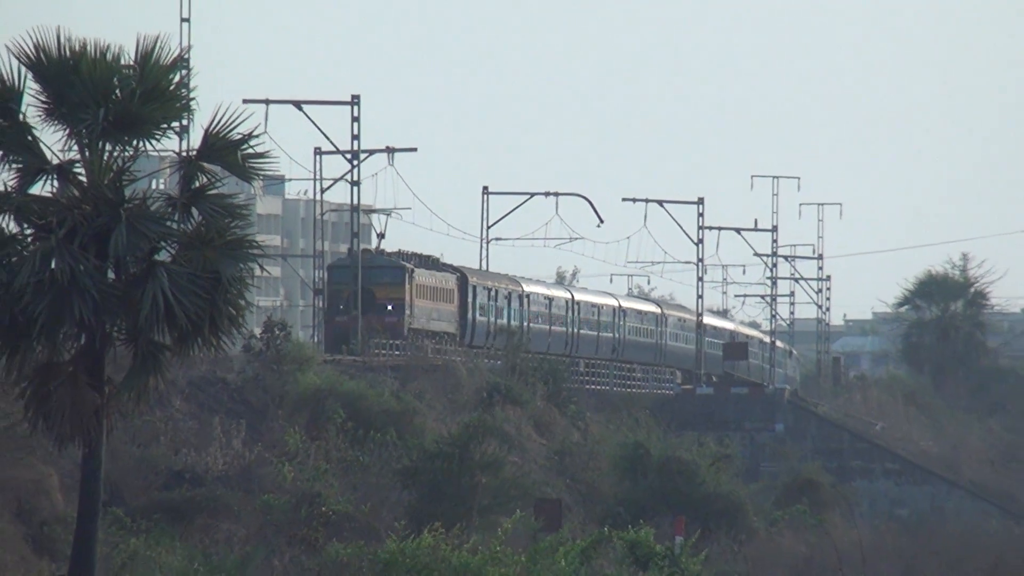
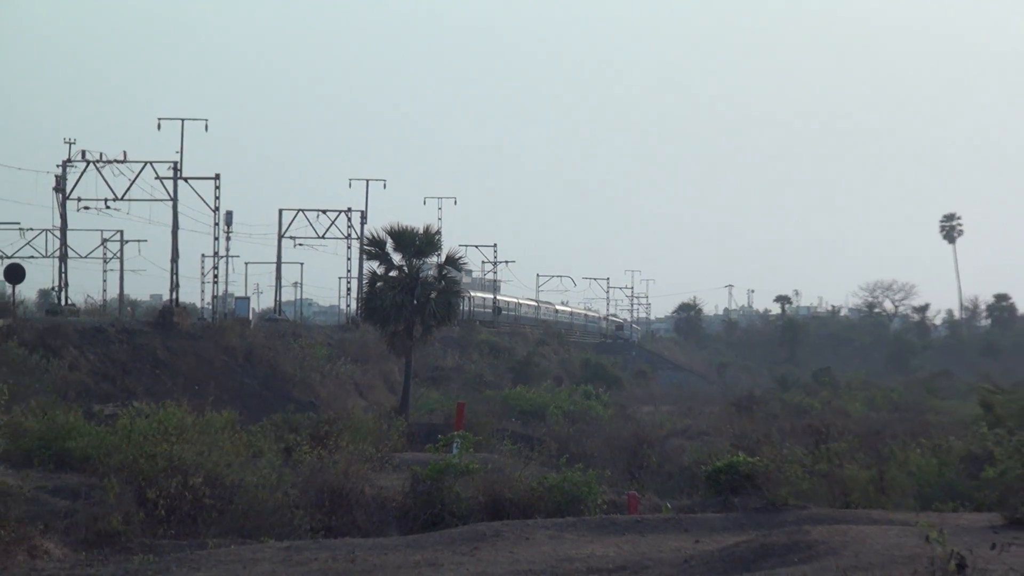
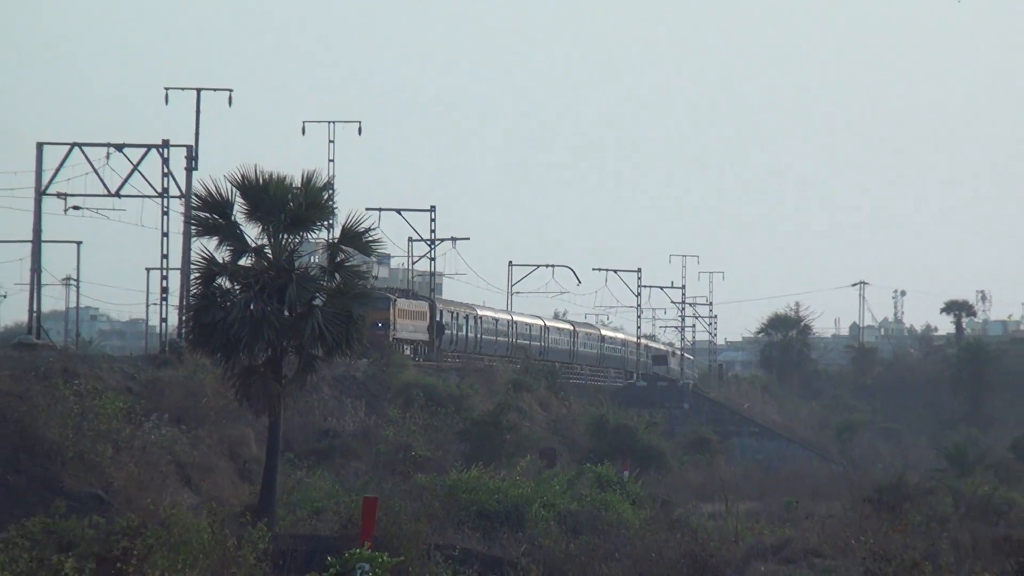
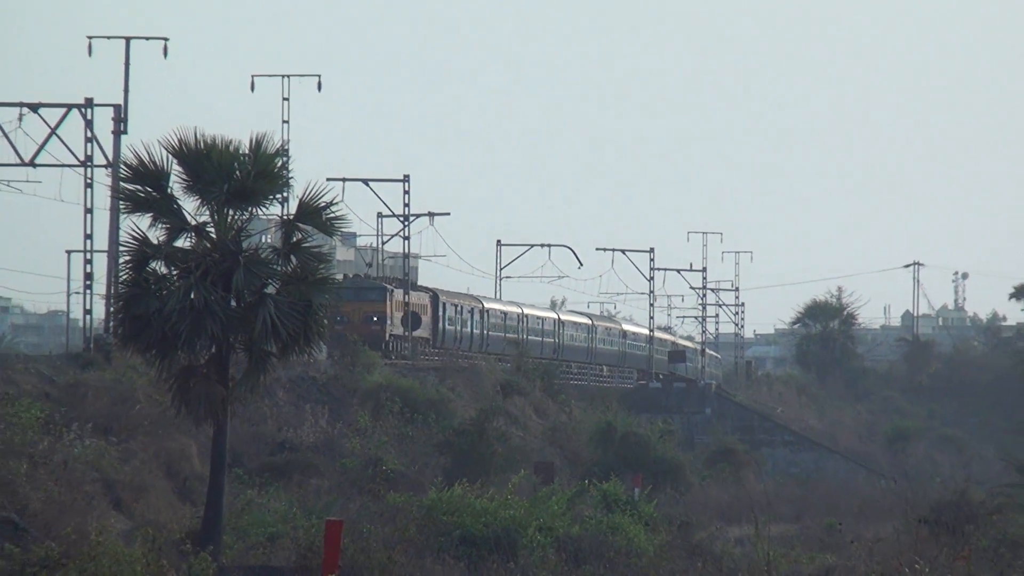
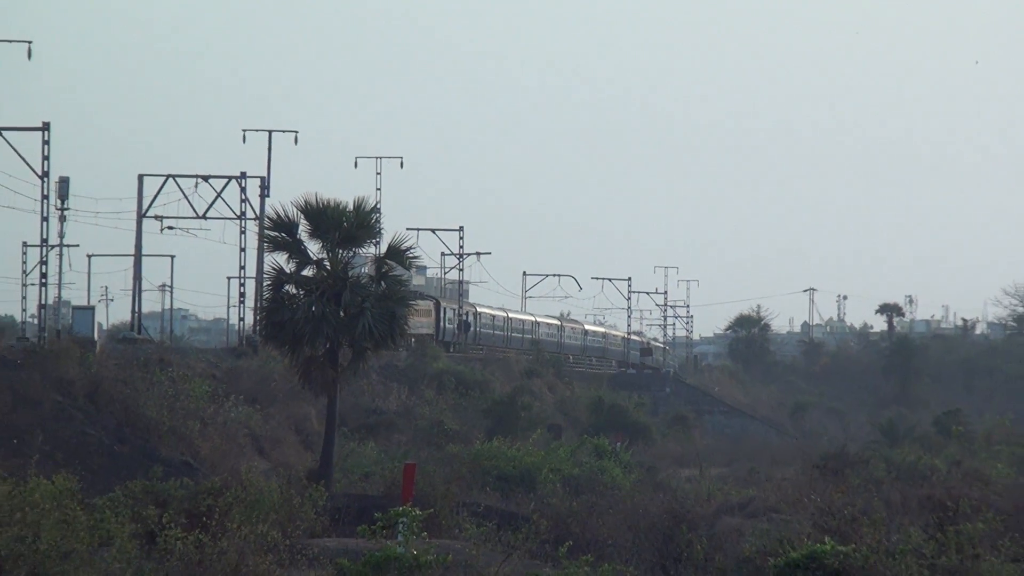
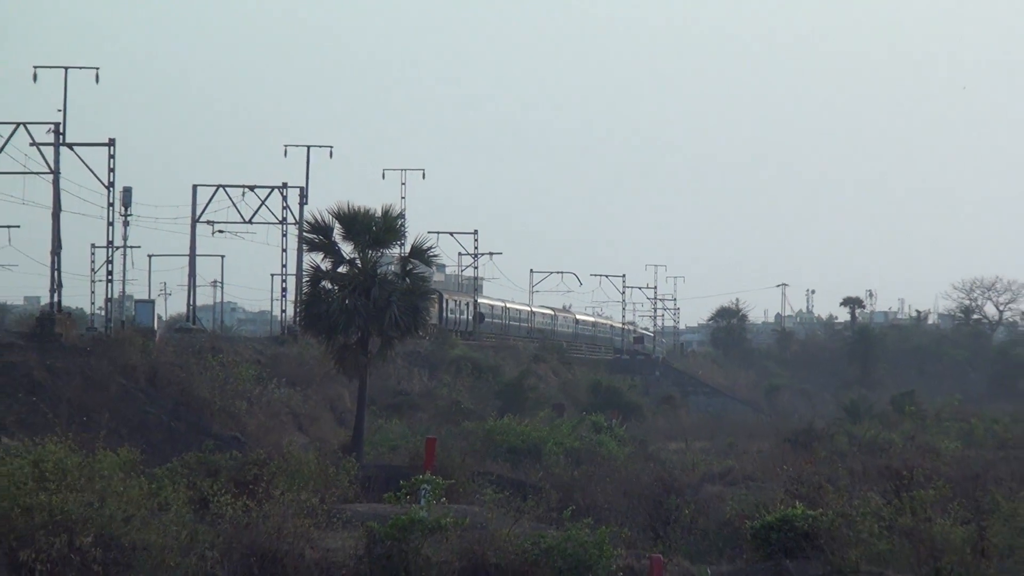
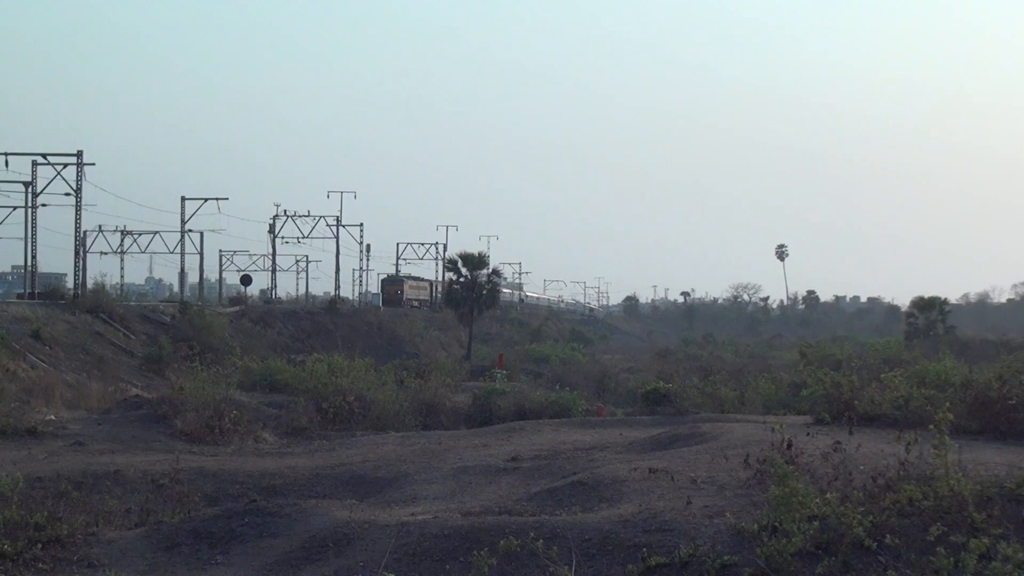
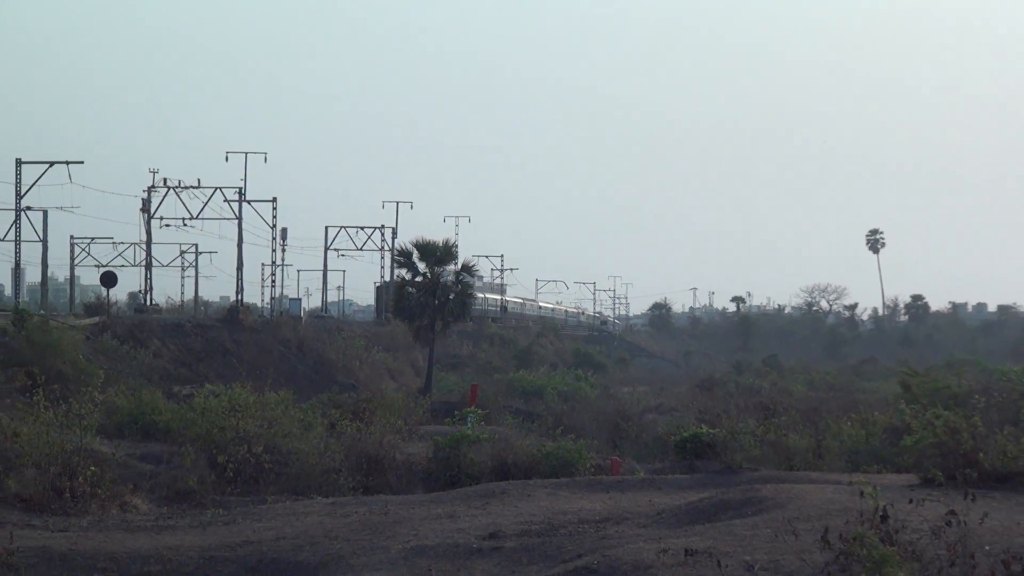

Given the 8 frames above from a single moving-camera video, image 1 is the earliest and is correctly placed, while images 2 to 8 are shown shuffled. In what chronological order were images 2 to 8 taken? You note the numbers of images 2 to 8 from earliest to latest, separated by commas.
4, 3, 5, 6, 2, 8, 7
